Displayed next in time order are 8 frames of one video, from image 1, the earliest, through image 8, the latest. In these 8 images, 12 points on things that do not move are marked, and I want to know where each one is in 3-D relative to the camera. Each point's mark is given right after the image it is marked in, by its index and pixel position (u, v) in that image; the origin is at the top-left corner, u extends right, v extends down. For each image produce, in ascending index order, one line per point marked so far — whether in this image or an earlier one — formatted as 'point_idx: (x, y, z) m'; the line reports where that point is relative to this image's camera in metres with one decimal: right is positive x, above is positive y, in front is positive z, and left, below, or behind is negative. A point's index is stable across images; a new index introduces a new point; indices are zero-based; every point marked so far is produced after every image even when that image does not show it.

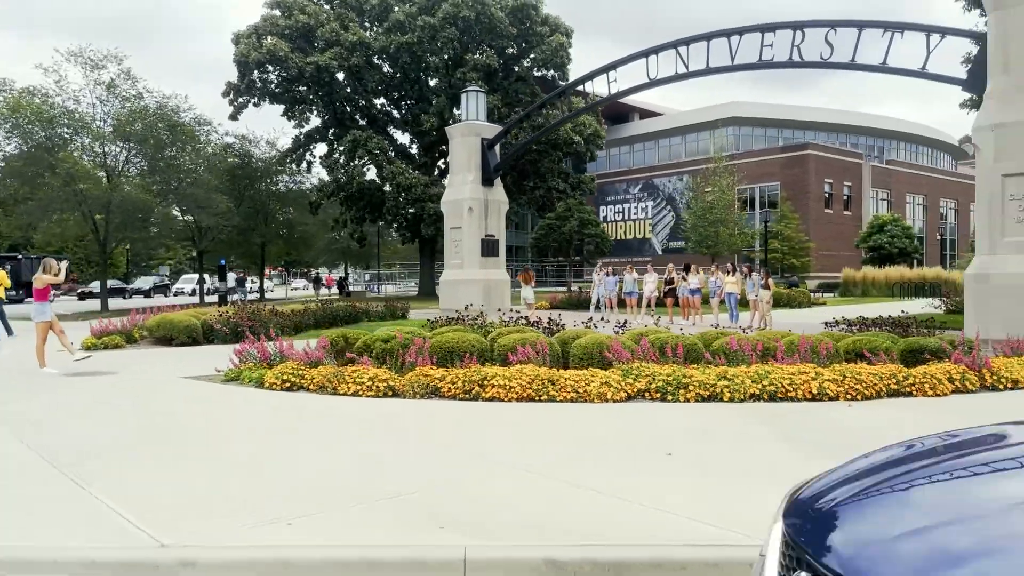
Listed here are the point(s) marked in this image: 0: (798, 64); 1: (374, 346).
0: (+7.1, +5.5, +18.7) m
1: (-1.7, -0.7, +9.8) m
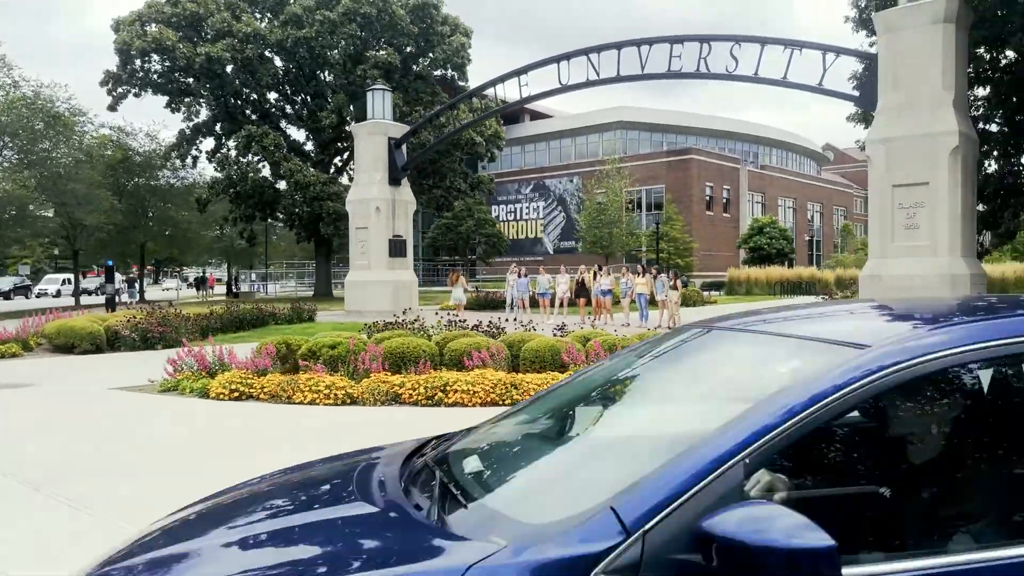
0: (+5.0, +5.5, +19.7) m
1: (-2.3, -0.8, +9.6) m
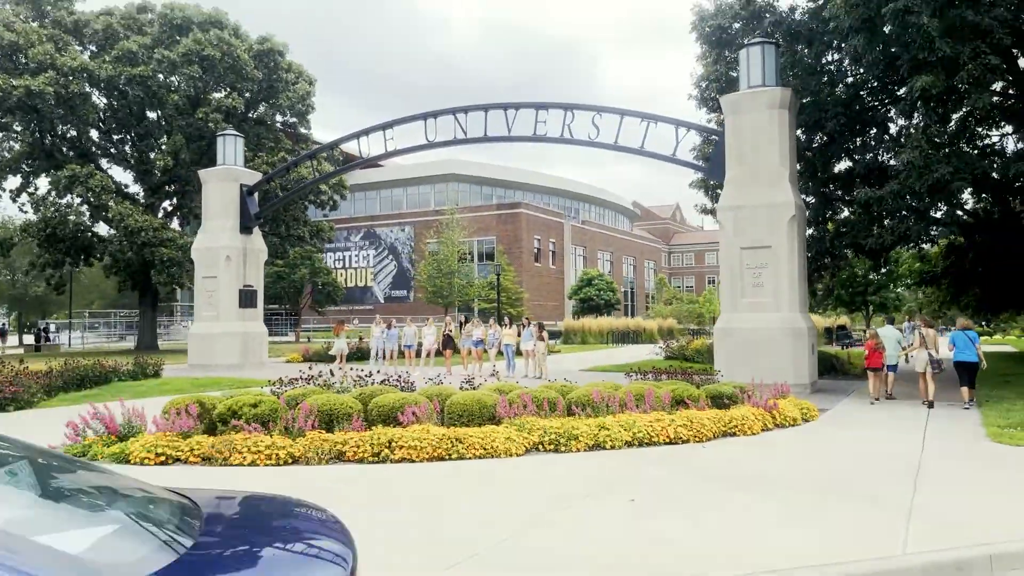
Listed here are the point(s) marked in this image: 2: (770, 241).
0: (+1.5, +4.1, +21.1) m
1: (-3.2, -1.5, +9.2) m
2: (+5.7, +1.0, +16.7) m
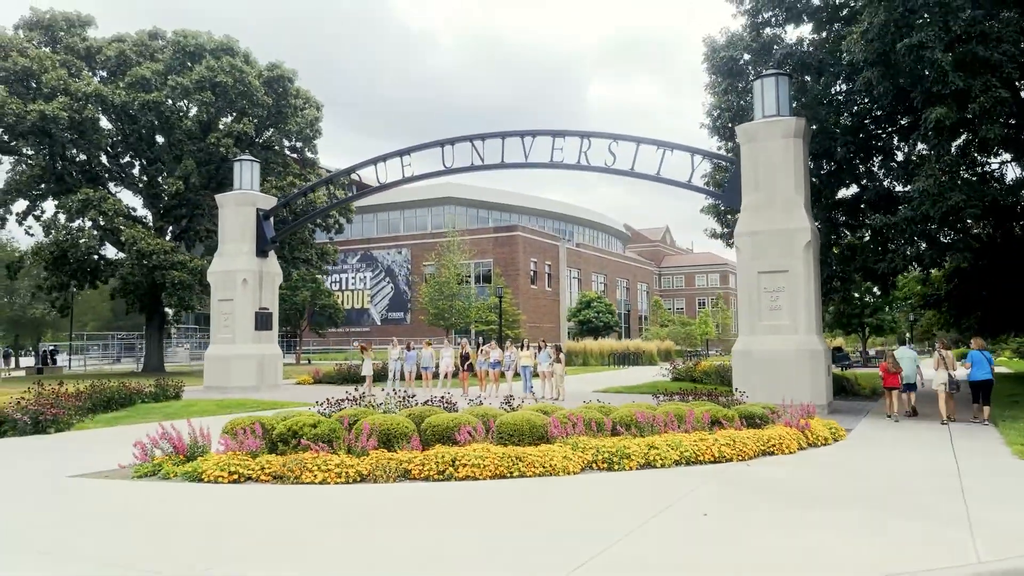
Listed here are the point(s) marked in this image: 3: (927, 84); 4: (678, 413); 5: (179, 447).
0: (+2.0, +3.5, +21.7) m
1: (-2.5, -1.8, +9.5) m
2: (+6.2, +0.5, +17.2) m
3: (+8.4, +4.1, +15.4) m
4: (+2.4, -1.8, +11.0) m
5: (-4.0, -1.9, +9.2) m
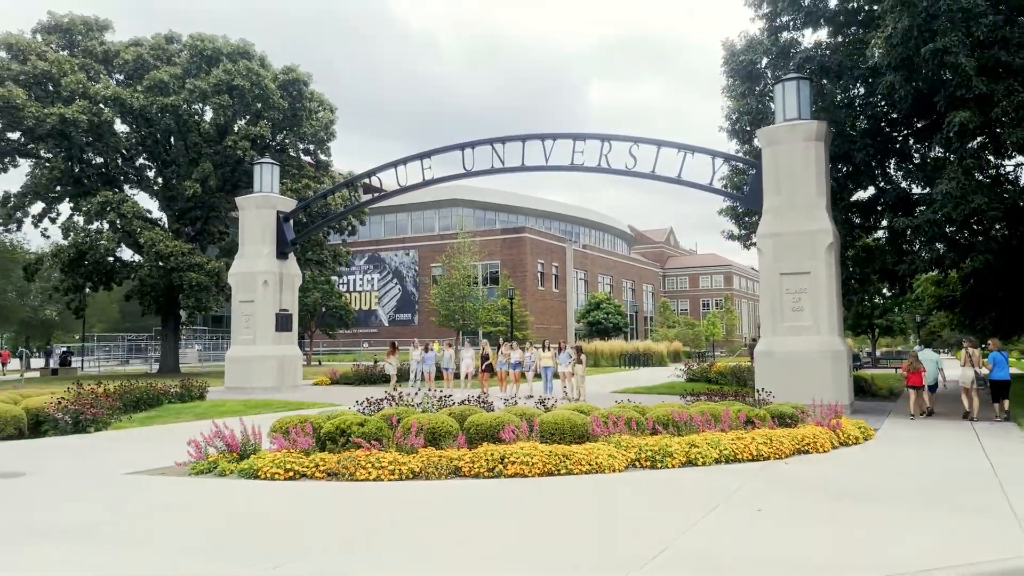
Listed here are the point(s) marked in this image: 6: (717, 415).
0: (+2.6, +3.4, +21.9) m
1: (-1.9, -1.8, +9.8) m
2: (+6.8, +0.5, +17.4) m
3: (+9.0, +4.1, +15.7) m
4: (+3.0, -1.8, +11.2) m
5: (-3.5, -1.9, +9.5) m
6: (+3.0, -1.9, +11.2) m
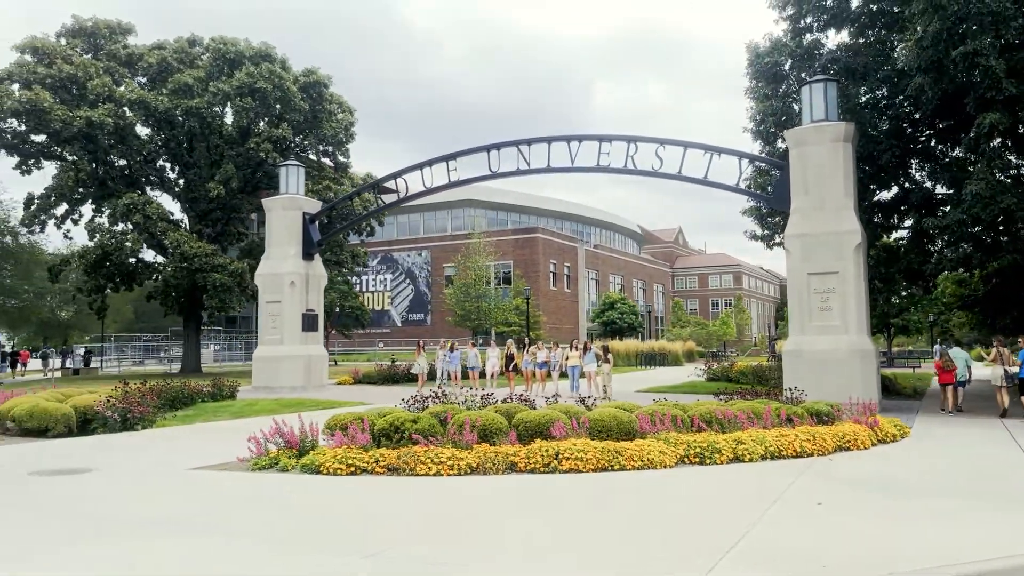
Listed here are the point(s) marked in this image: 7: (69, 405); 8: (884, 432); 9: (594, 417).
0: (+3.4, +3.4, +22.1) m
1: (-1.3, -1.8, +10.0) m
2: (+7.5, +0.5, +17.6) m
3: (+9.7, +4.1, +15.8) m
4: (+3.6, -1.8, +11.4) m
5: (-2.8, -2.0, +9.7) m
6: (+3.7, -1.9, +11.5) m
7: (-8.2, -2.2, +14.2) m
8: (+5.9, -2.3, +12.0) m
9: (+1.1, -1.8, +10.4) m
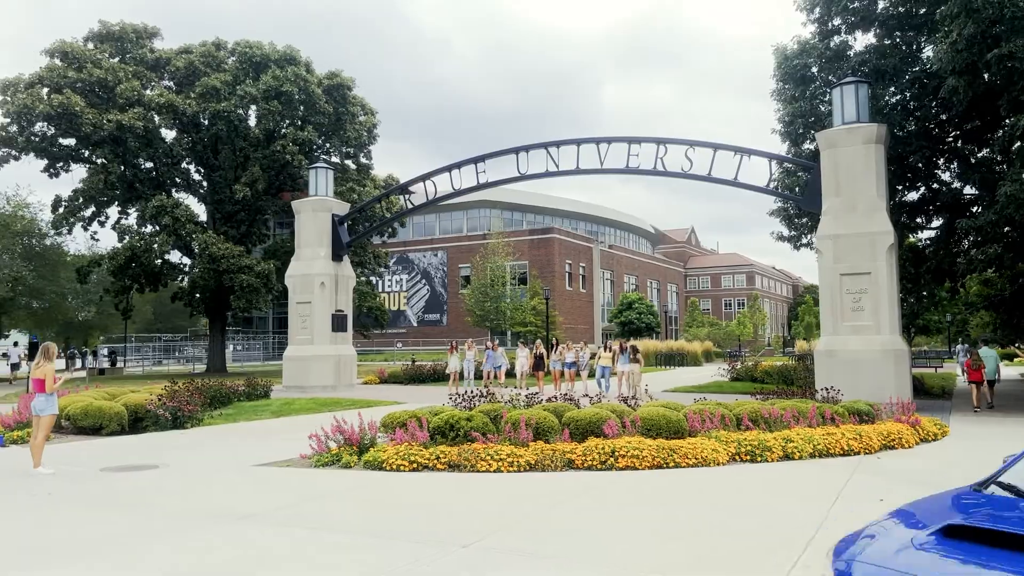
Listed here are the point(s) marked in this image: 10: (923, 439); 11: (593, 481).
0: (+4.2, +3.4, +22.3) m
1: (-0.5, -1.8, +10.3) m
2: (+8.3, +0.5, +17.8) m
3: (+10.5, +4.1, +15.9) m
4: (+4.4, -1.8, +11.6) m
5: (-2.1, -2.0, +10.0) m
6: (+4.4, -1.9, +11.7) m
7: (-7.4, -2.2, +14.5) m
8: (+6.6, -2.3, +12.2) m
9: (+1.8, -1.8, +10.6) m
10: (+6.6, -2.4, +12.2) m
11: (+0.9, -2.2, +8.8) m
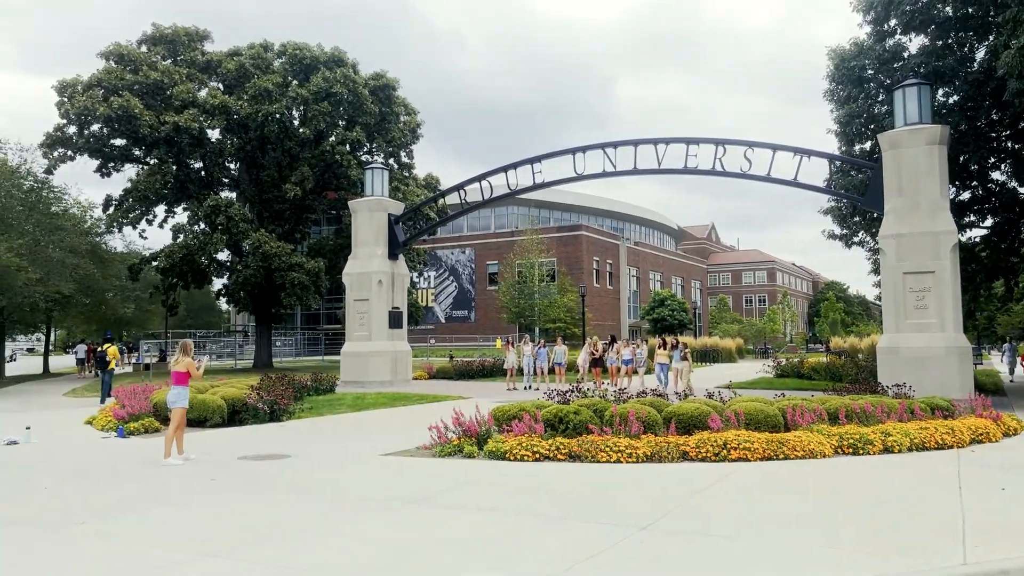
0: (+6.0, +3.5, +22.7) m
1: (+1.0, -1.8, +10.8) m
2: (+10.0, +0.5, +18.1) m
3: (+12.1, +4.1, +16.2) m
4: (+6.0, -1.8, +12.0) m
5: (-0.6, -2.0, +10.6) m
6: (+6.0, -1.9, +12.1) m
7: (-5.8, -2.2, +15.2) m
8: (+8.2, -2.3, +12.6) m
9: (+3.4, -1.8, +11.1) m
10: (+8.2, -2.4, +12.6) m
11: (+2.4, -2.3, +9.3) m
